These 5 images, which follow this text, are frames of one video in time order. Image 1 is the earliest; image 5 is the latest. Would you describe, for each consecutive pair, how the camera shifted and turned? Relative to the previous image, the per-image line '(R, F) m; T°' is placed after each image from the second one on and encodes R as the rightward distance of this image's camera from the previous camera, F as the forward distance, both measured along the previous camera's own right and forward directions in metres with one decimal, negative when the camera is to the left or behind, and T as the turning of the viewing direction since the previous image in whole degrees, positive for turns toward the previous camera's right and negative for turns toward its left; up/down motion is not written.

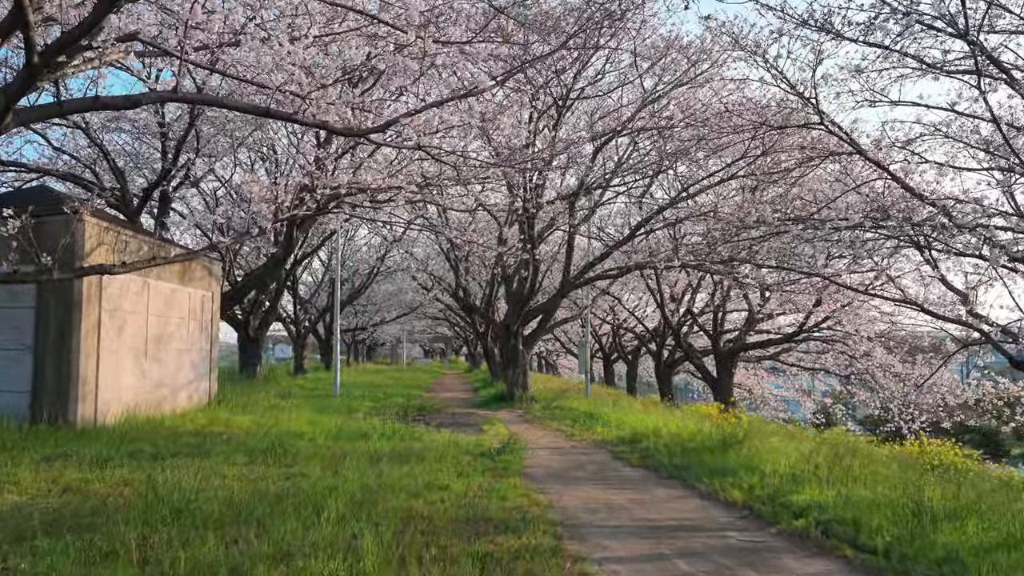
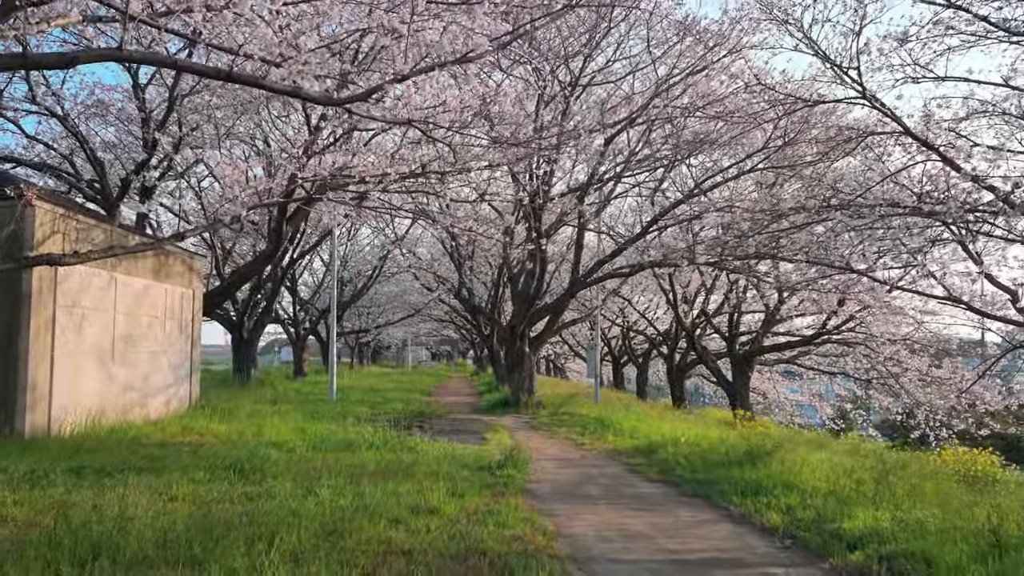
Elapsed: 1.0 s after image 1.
(0.0, +1.0) m; 0°
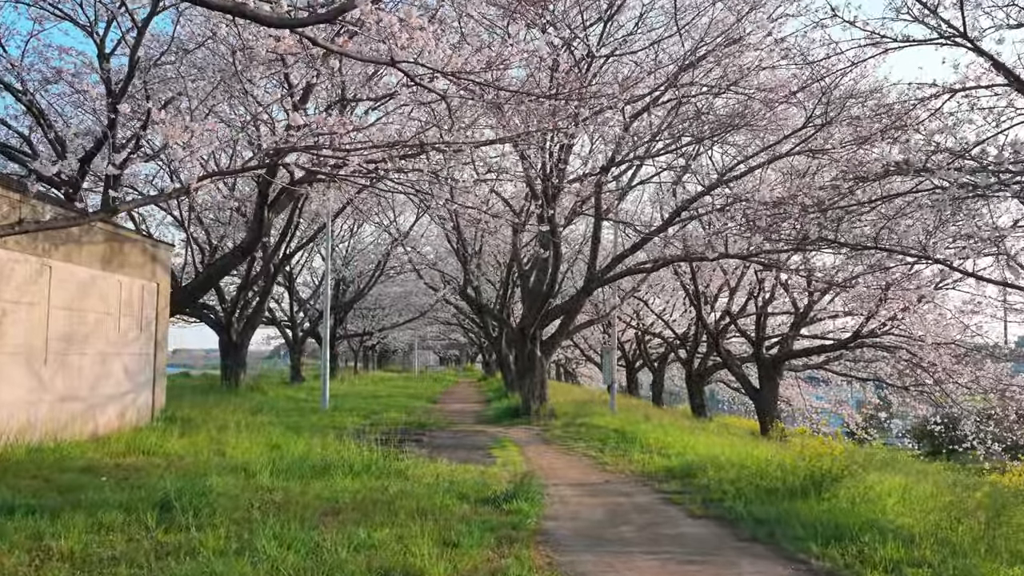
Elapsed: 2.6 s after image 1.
(0.0, +1.6) m; 0°
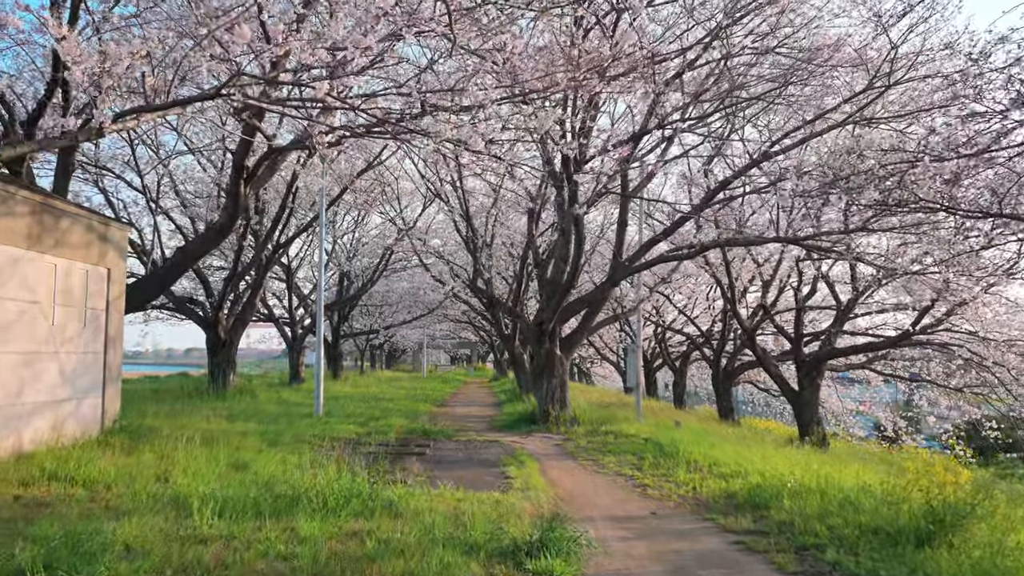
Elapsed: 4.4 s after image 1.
(-0.1, +1.8) m; -1°
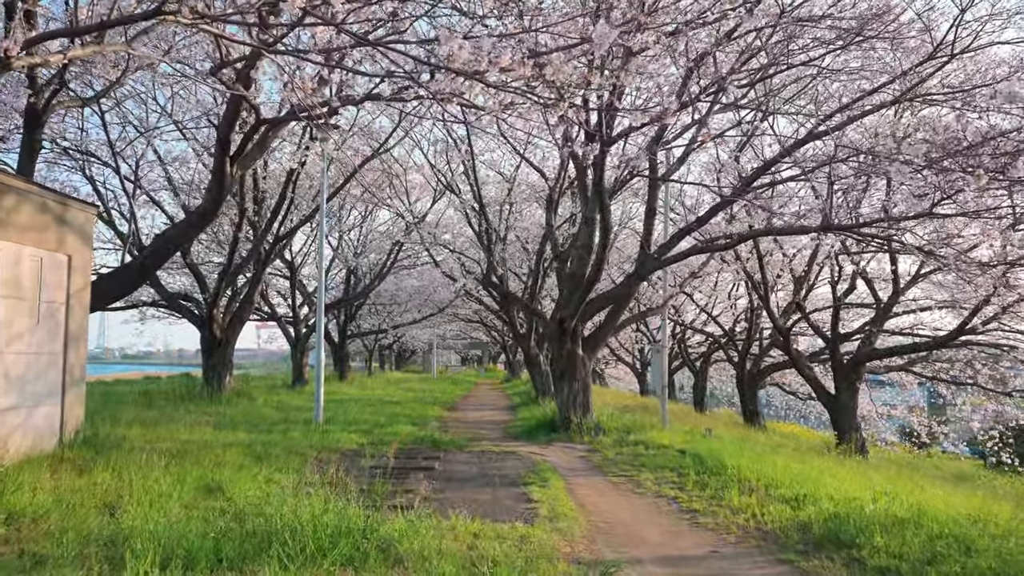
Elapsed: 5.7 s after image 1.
(-0.1, +1.2) m; -1°
